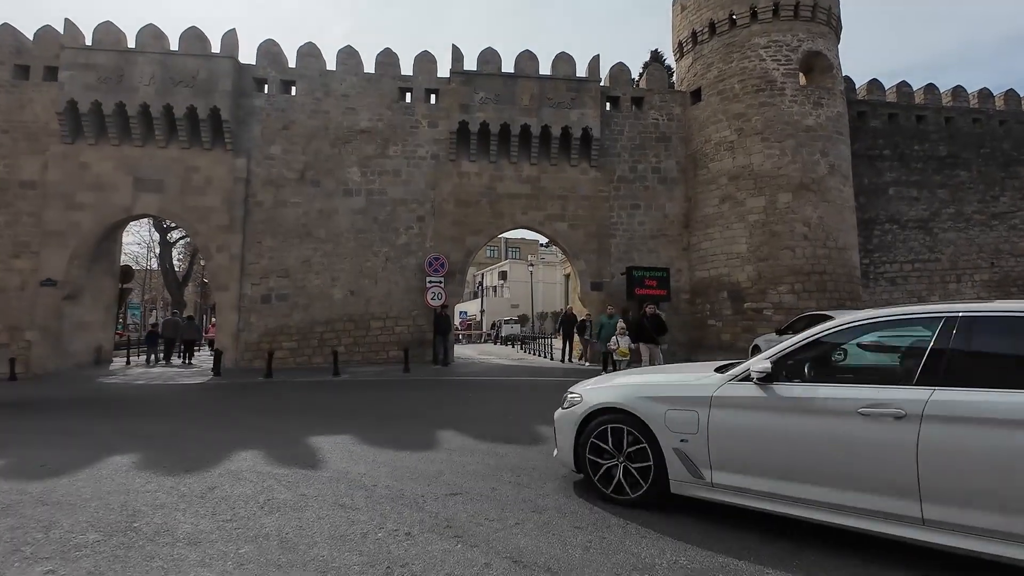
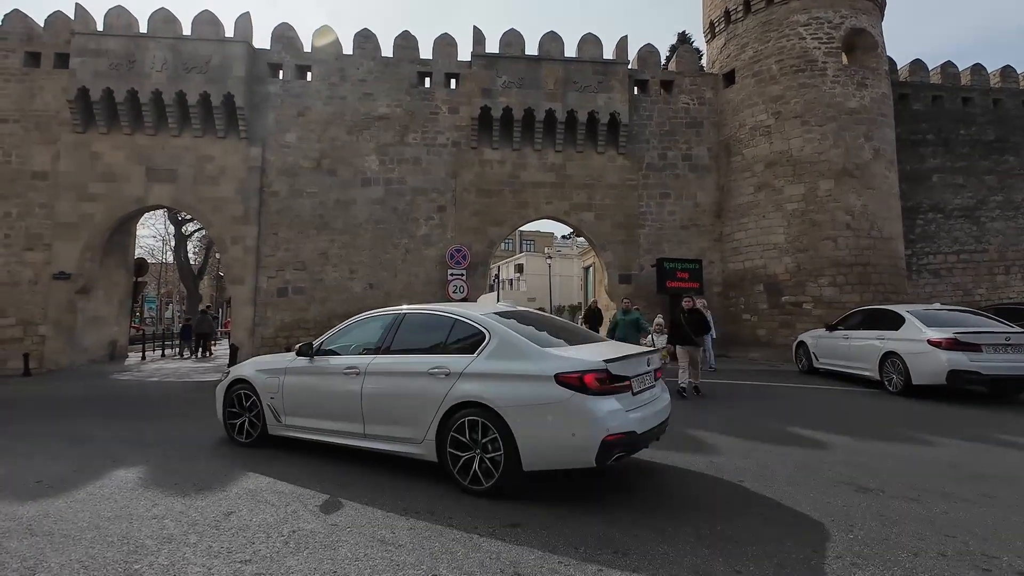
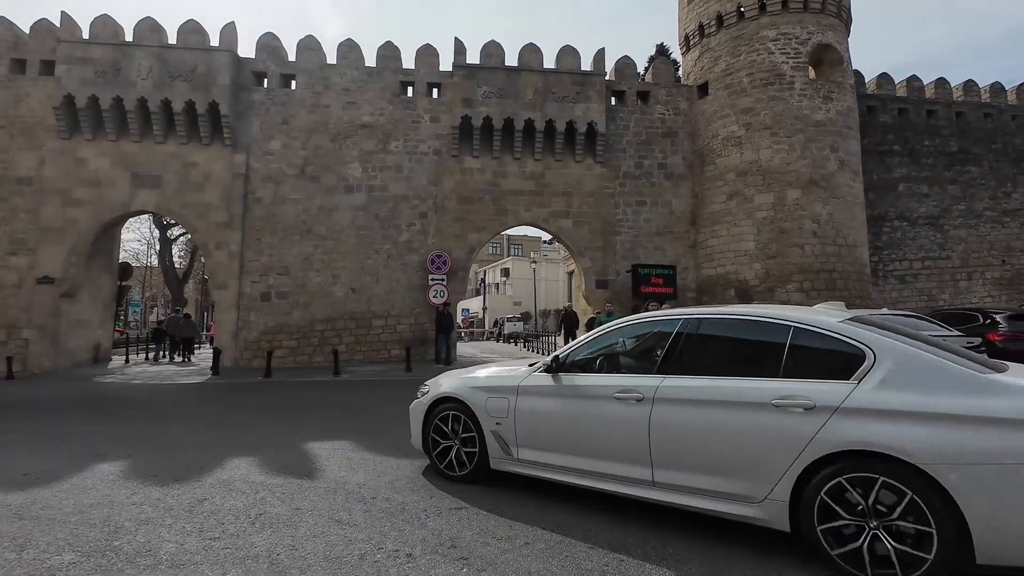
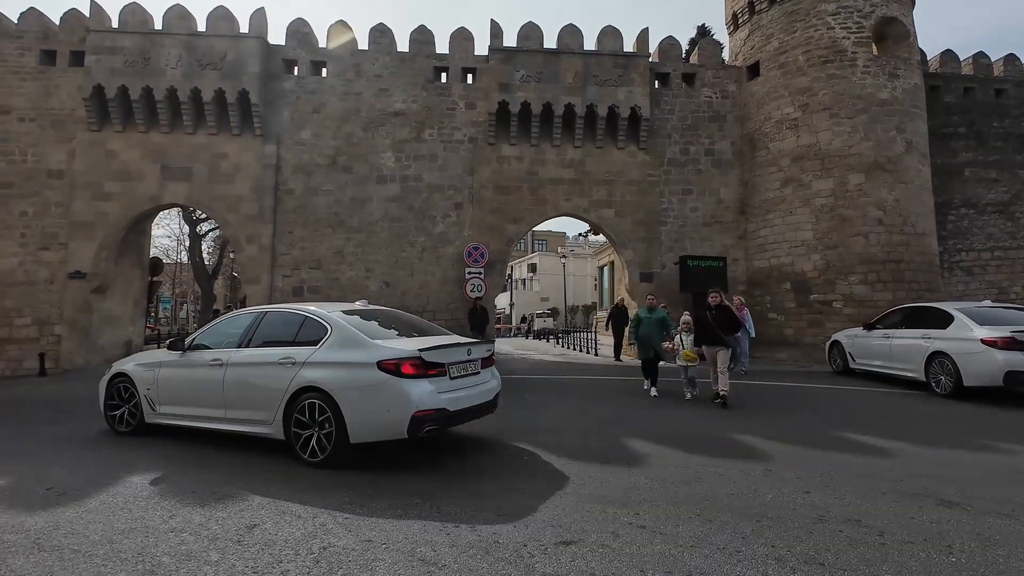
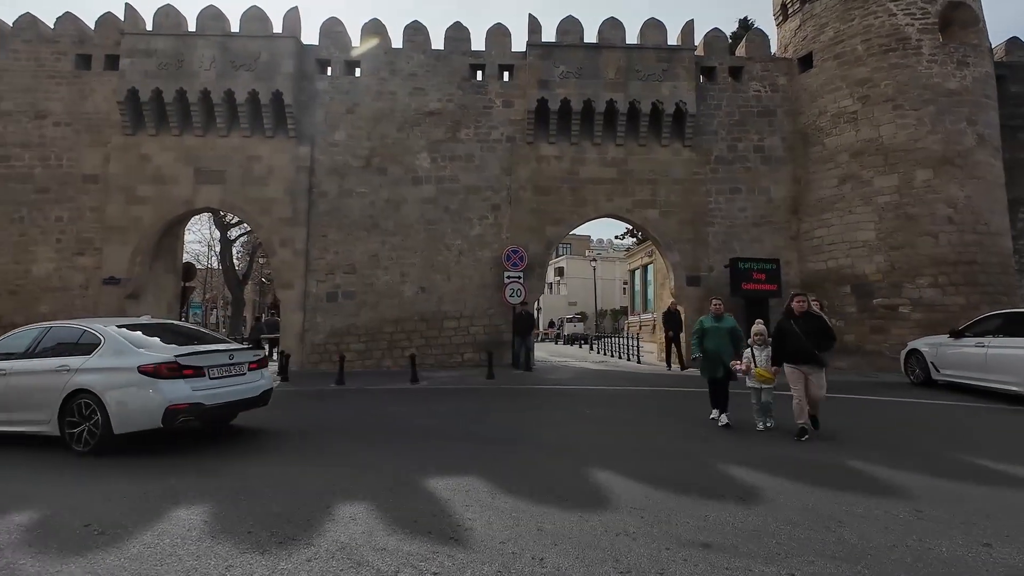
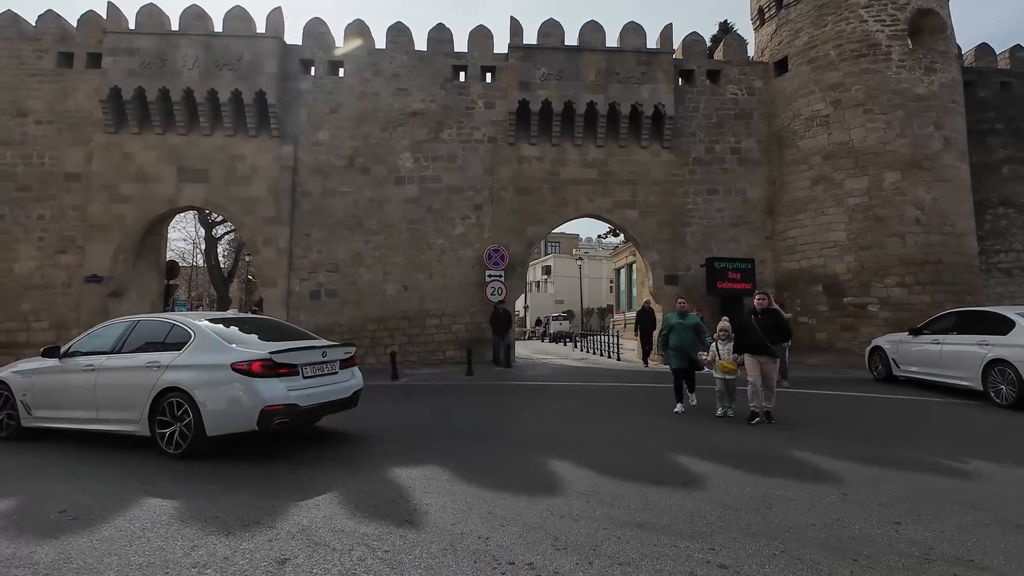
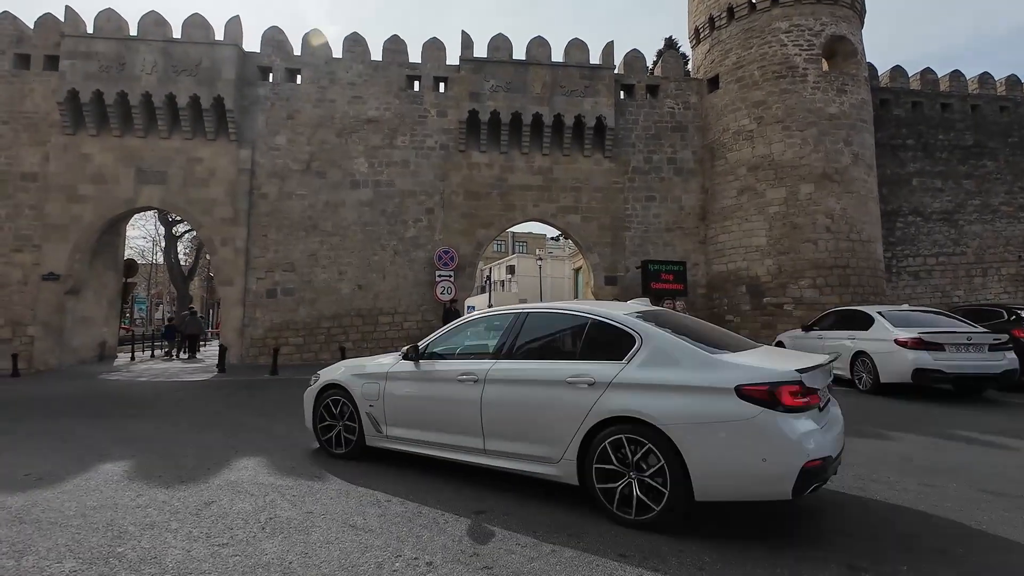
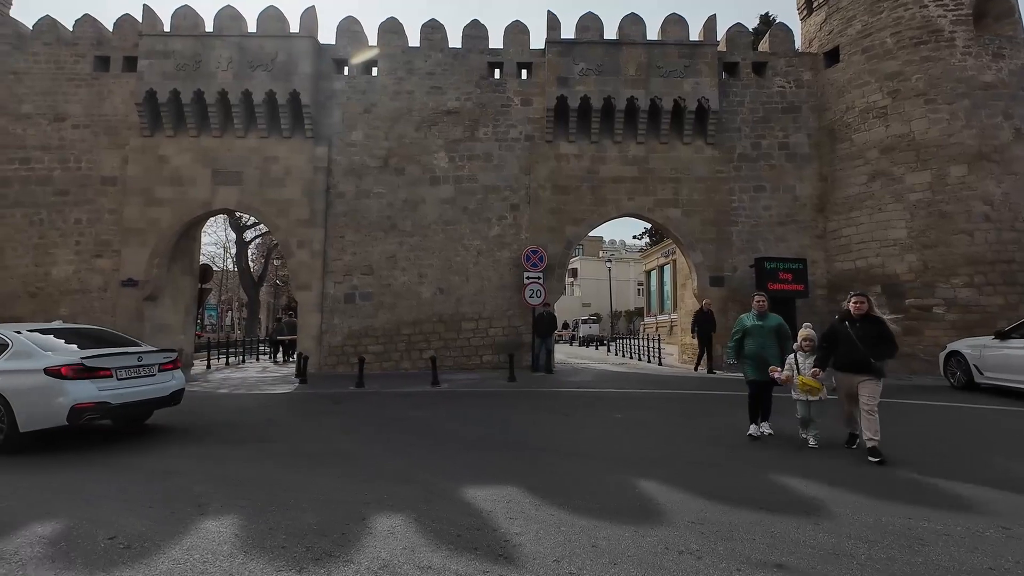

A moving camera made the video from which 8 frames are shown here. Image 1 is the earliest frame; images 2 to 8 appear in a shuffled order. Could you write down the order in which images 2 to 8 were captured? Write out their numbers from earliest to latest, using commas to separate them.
3, 7, 2, 4, 6, 5, 8
